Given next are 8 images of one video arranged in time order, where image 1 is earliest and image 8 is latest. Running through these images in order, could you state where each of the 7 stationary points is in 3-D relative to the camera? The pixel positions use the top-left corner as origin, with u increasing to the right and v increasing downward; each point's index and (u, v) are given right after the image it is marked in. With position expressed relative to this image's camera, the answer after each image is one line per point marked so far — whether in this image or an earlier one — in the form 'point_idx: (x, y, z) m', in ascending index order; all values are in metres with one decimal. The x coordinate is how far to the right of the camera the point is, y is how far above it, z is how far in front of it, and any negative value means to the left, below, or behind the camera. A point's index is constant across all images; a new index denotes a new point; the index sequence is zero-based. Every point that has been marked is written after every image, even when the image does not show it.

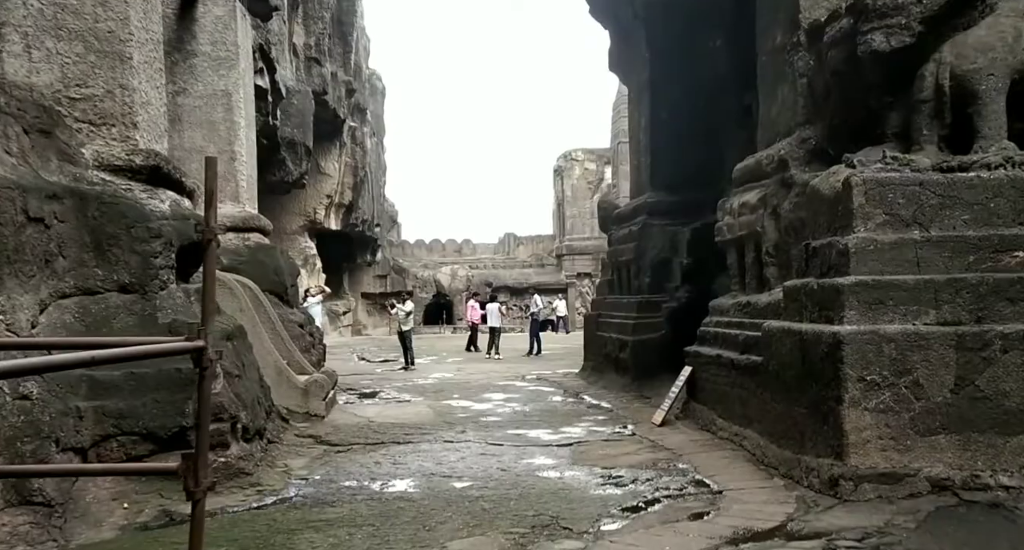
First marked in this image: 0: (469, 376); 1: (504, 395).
0: (-0.5, -1.1, +9.3) m
1: (-0.1, -1.1, +7.5) m
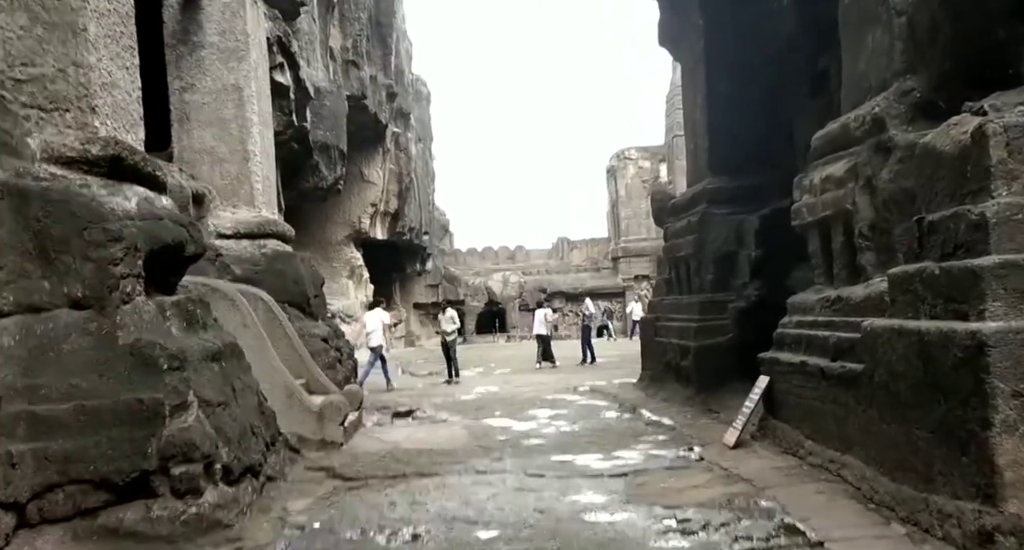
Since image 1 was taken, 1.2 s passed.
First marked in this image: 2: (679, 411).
0: (0.0, -1.1, +8.5) m
1: (+0.3, -1.1, +6.7) m
2: (+1.2, -1.0, +6.4) m
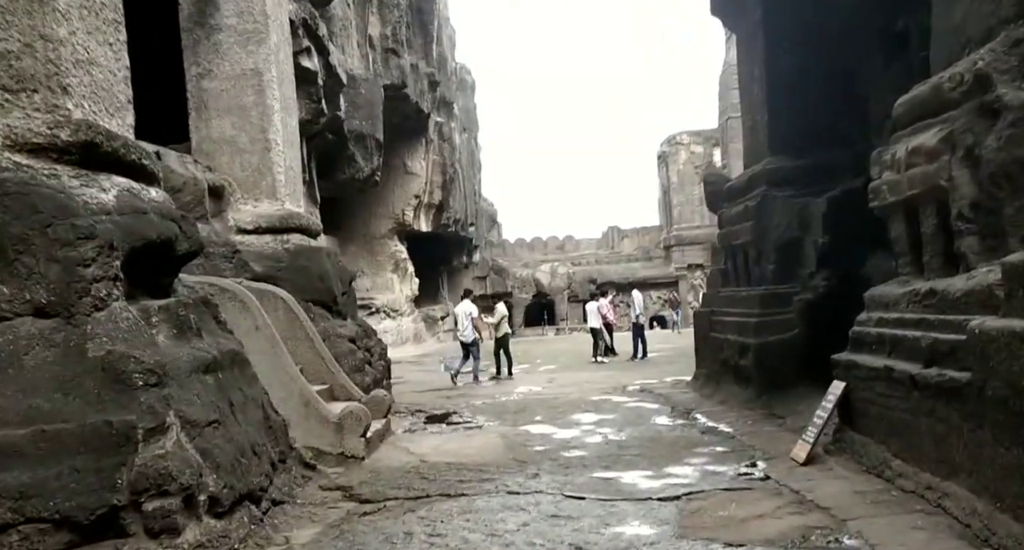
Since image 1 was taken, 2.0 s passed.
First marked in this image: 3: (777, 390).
0: (+0.4, -1.0, +7.9) m
1: (+0.6, -1.0, +6.2) m
2: (+1.5, -0.9, +5.8) m
3: (+1.8, -0.8, +6.0) m
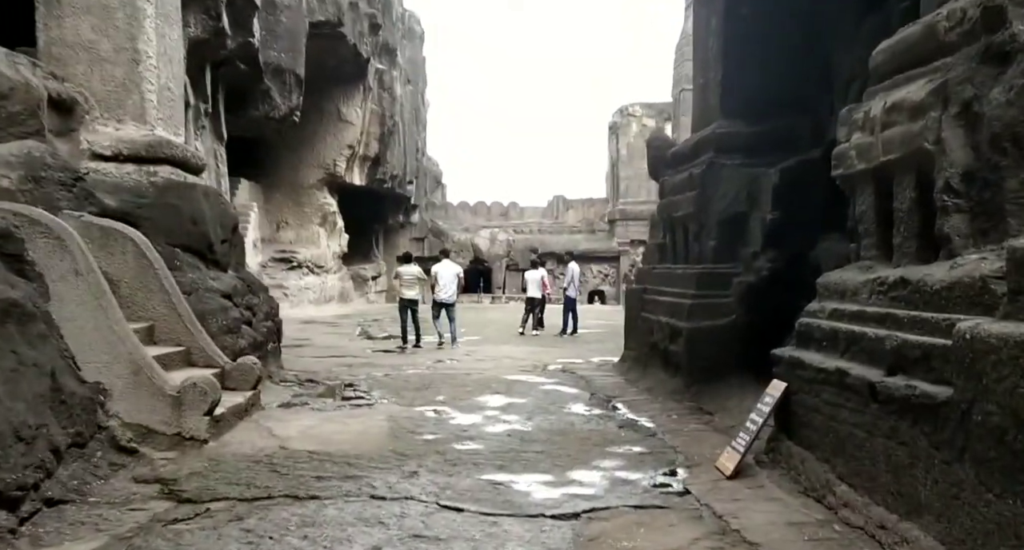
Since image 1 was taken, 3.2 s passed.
0: (-0.3, -0.7, +7.2) m
1: (0.0, -0.8, +5.4) m
2: (+0.9, -0.8, +5.1) m
3: (+1.2, -0.6, +5.3) m
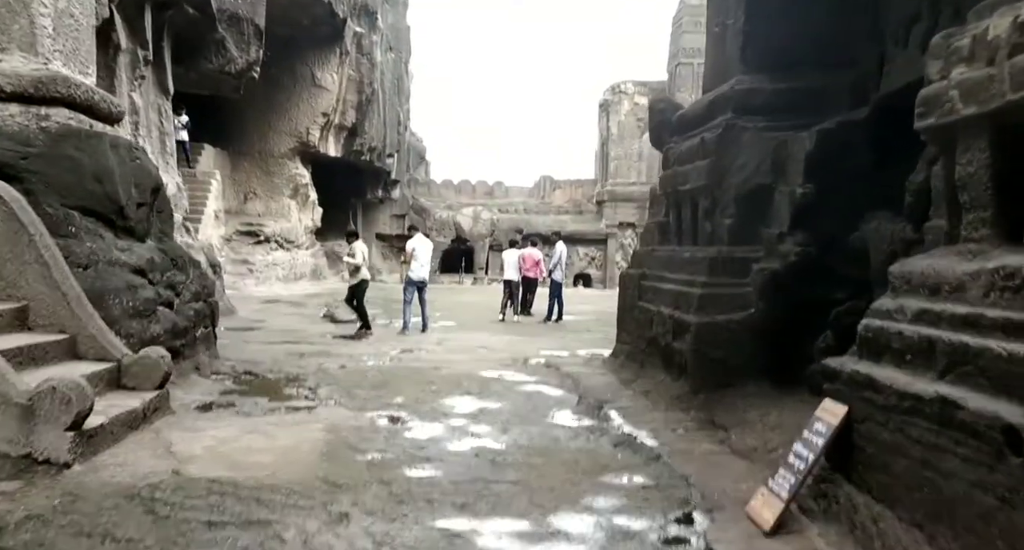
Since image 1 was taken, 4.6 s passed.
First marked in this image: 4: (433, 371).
0: (-0.5, -0.6, +6.3) m
1: (-0.2, -0.7, +4.5) m
2: (+0.7, -0.7, +4.2) m
3: (+1.1, -0.6, +4.4) m
4: (-0.5, -0.6, +5.6) m
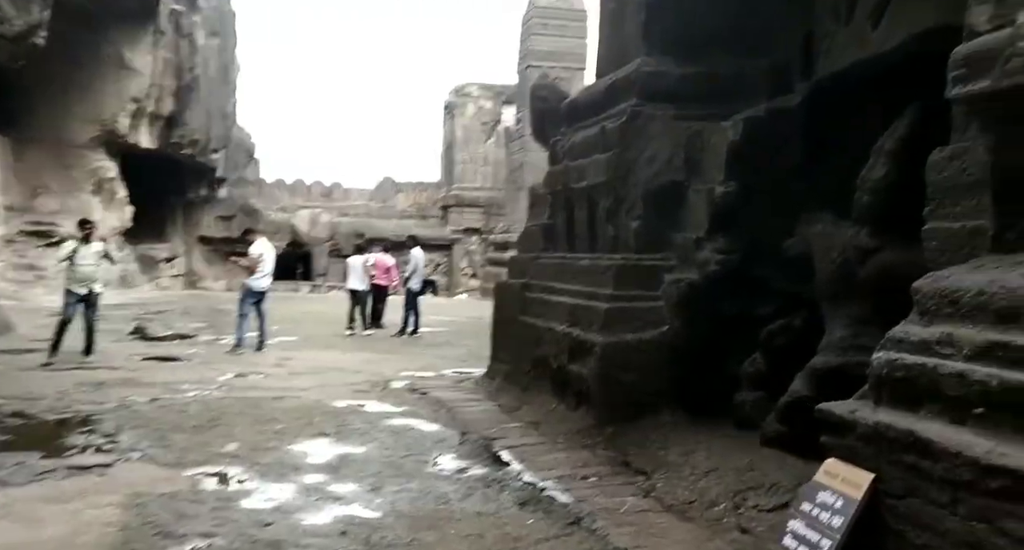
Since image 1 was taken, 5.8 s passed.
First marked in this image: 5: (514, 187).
0: (-1.3, -0.7, +5.3) m
1: (-0.7, -0.7, +3.6) m
2: (+0.2, -0.8, +3.4) m
3: (+0.5, -0.6, +3.7) m
4: (-1.3, -0.7, +4.6) m
5: (0.0, +1.6, +15.7) m
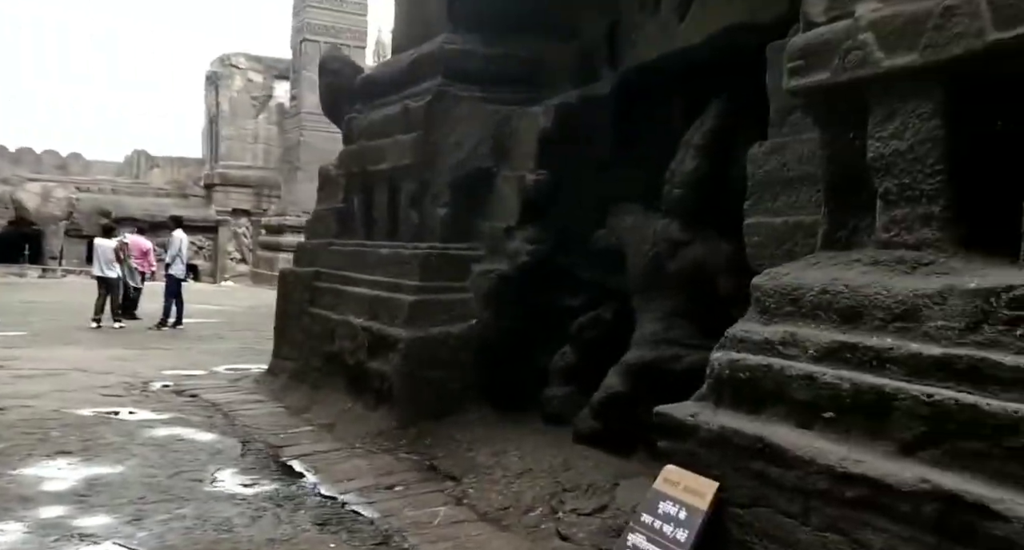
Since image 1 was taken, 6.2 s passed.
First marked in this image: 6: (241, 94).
0: (-2.5, -0.6, +4.5) m
1: (-1.5, -0.7, +3.1) m
2: (-0.5, -0.7, +3.1) m
3: (-0.3, -0.6, +3.5) m
4: (-2.2, -0.6, +3.9) m
5: (-3.8, +1.9, +14.9) m
6: (-5.9, +4.0, +19.3) m
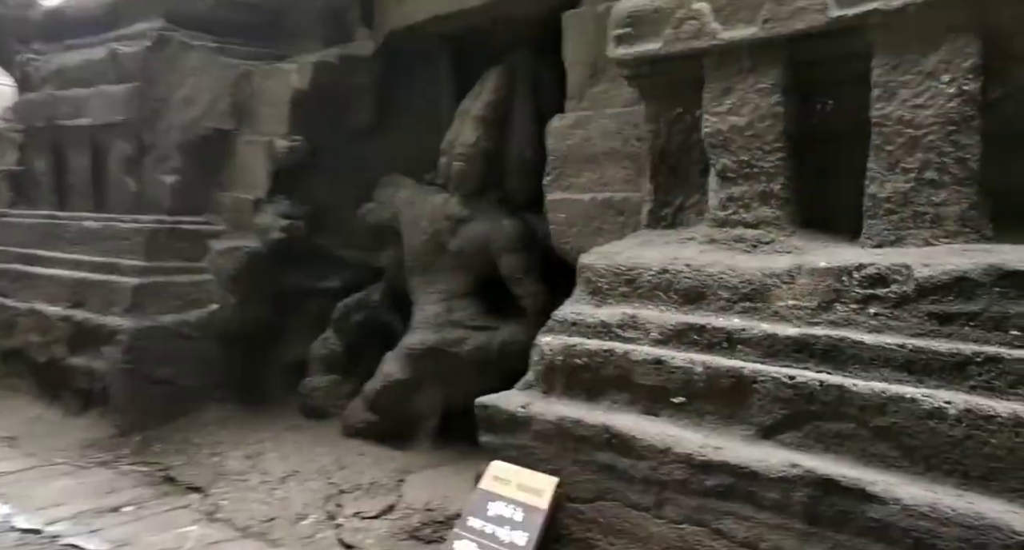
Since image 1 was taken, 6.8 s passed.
0: (-3.6, -0.5, +3.2) m
1: (-2.1, -0.6, +2.2) m
2: (-1.2, -0.7, +2.6) m
3: (-1.1, -0.5, +3.0) m
4: (-3.1, -0.5, +2.7) m
5: (-8.5, +2.2, +12.4) m
6: (-11.9, +4.4, +15.7) m
